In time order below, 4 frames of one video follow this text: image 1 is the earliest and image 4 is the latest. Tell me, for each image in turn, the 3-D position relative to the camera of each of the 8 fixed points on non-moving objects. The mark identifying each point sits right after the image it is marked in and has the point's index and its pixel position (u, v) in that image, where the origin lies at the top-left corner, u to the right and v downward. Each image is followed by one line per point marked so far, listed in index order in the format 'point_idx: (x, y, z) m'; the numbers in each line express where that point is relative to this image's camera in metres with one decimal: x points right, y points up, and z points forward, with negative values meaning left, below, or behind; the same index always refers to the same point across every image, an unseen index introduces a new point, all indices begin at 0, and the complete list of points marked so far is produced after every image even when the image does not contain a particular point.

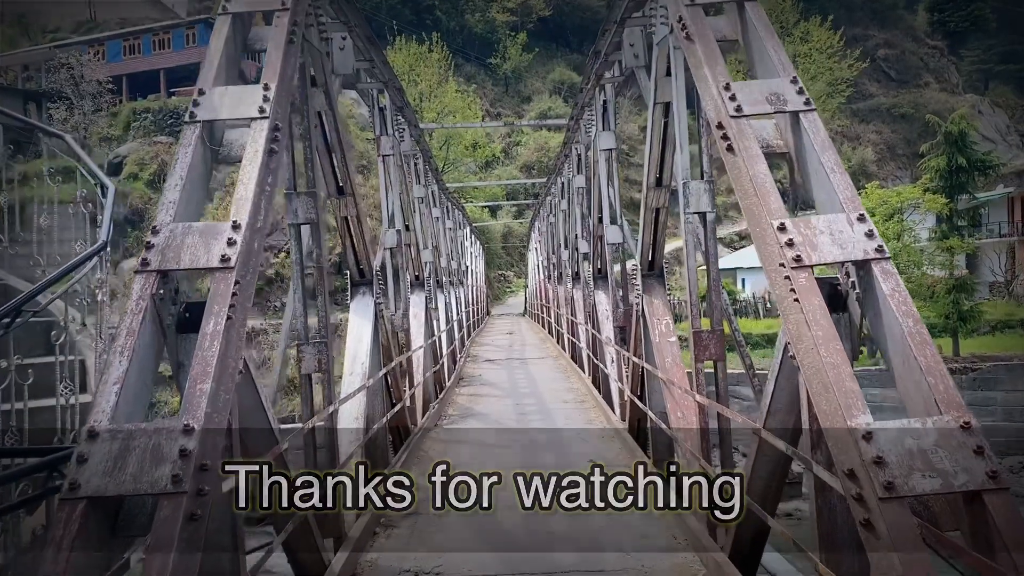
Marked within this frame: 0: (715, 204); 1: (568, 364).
0: (+1.1, +0.5, +3.9) m
1: (+0.9, -1.2, +11.2) m
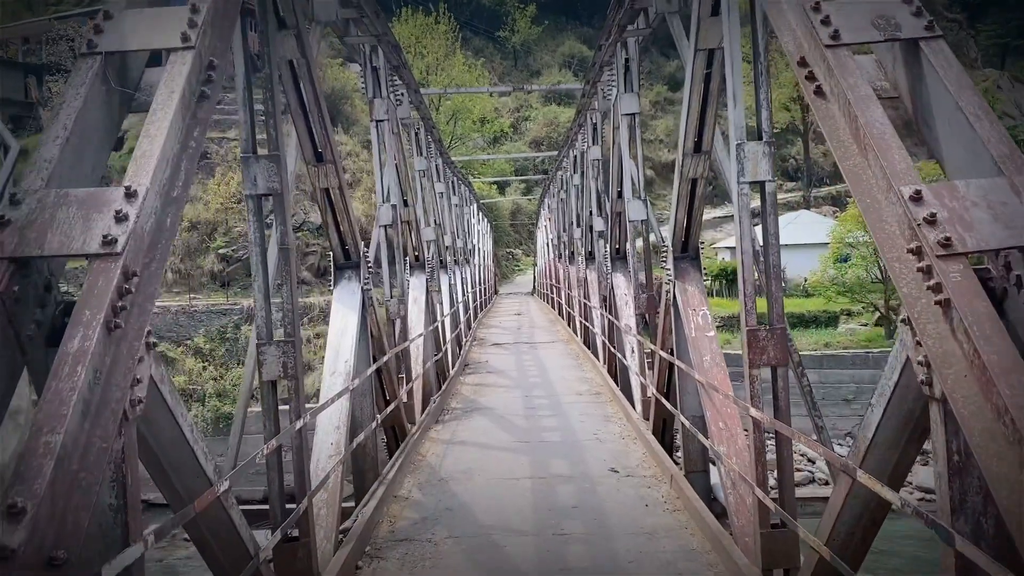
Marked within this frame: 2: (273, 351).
0: (+1.1, +0.5, +3.2) m
1: (+1.0, -0.9, +10.4) m
2: (-1.0, -0.3, +3.2) m
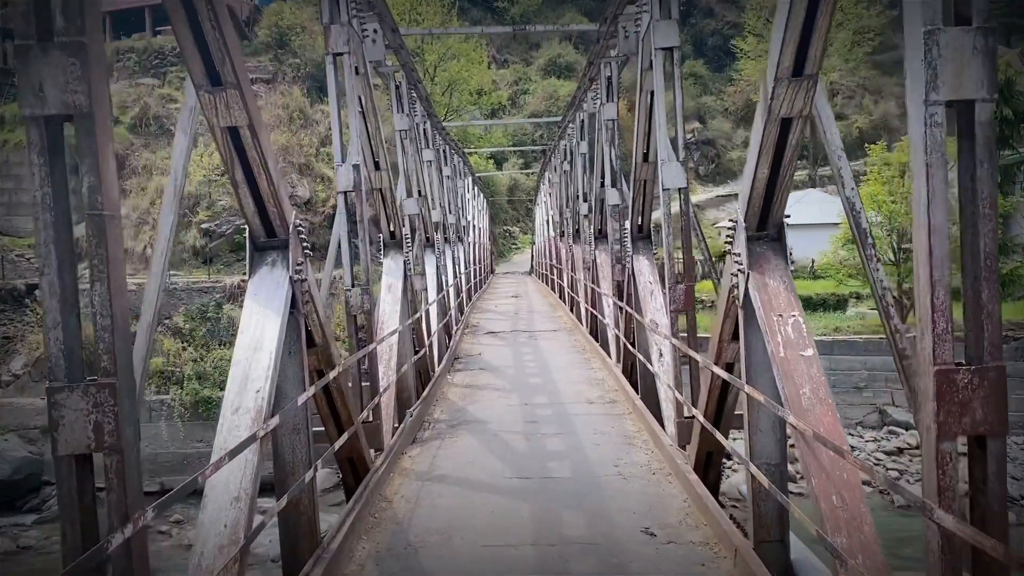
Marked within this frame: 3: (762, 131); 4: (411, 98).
0: (+1.1, +0.5, +1.7) m
1: (+0.9, -0.7, +9.1) m
2: (-1.0, -0.3, +1.8) m
3: (+1.0, +0.6, +2.9) m
4: (-1.1, +2.2, +8.3) m
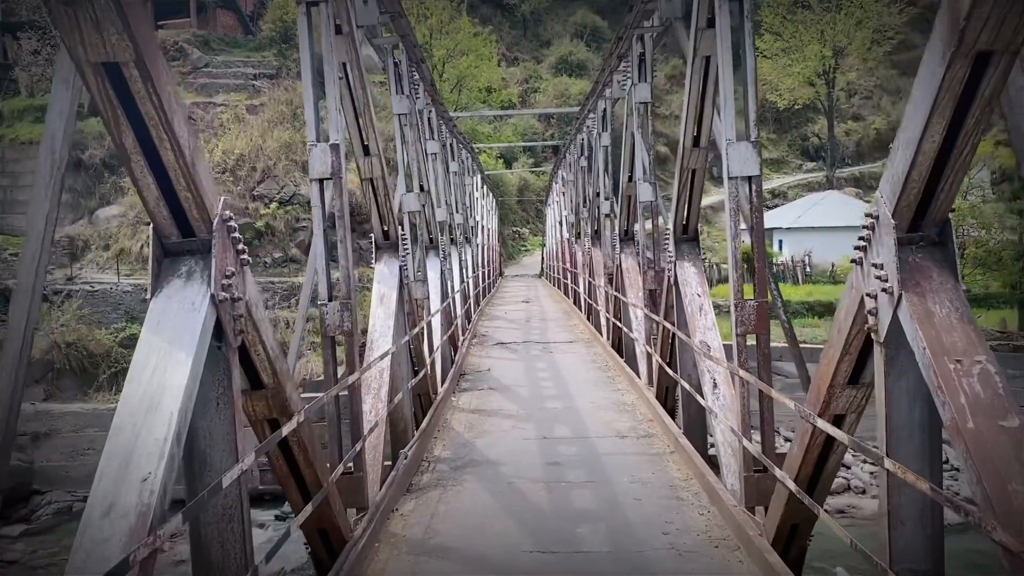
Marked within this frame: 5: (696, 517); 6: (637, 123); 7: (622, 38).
0: (+1.2, +0.4, +0.7) m
1: (+1.1, -0.8, +8.0) m
2: (-1.0, -0.3, +0.7) m
3: (+1.1, +0.5, +1.9) m
4: (-1.0, +2.1, +7.3) m
5: (+0.9, -1.2, +3.8) m
6: (+1.1, +1.5, +6.6) m
7: (+1.0, +2.3, +6.8) m
